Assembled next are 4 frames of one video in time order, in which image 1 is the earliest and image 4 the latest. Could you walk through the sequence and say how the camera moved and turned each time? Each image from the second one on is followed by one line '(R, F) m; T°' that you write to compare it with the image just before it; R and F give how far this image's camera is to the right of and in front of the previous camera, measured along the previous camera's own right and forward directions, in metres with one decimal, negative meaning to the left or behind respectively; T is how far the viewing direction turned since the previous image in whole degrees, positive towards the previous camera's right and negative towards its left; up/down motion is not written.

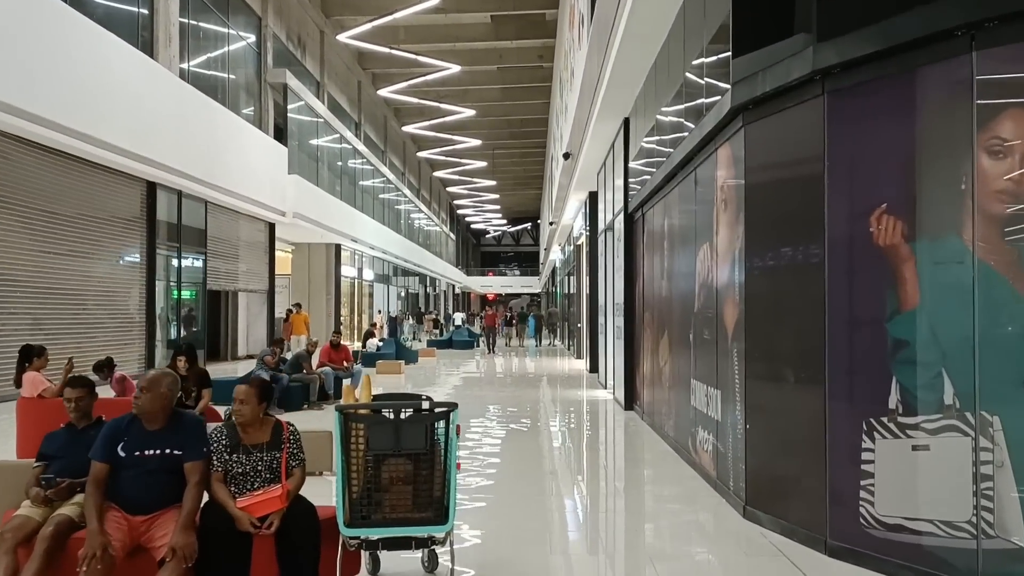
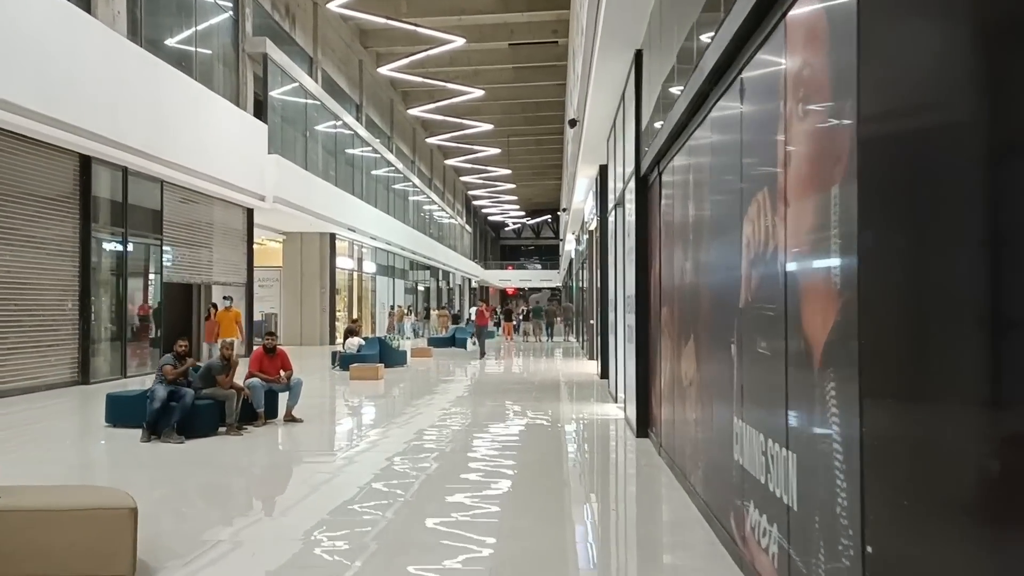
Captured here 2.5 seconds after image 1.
(+0.4, +2.0) m; -2°
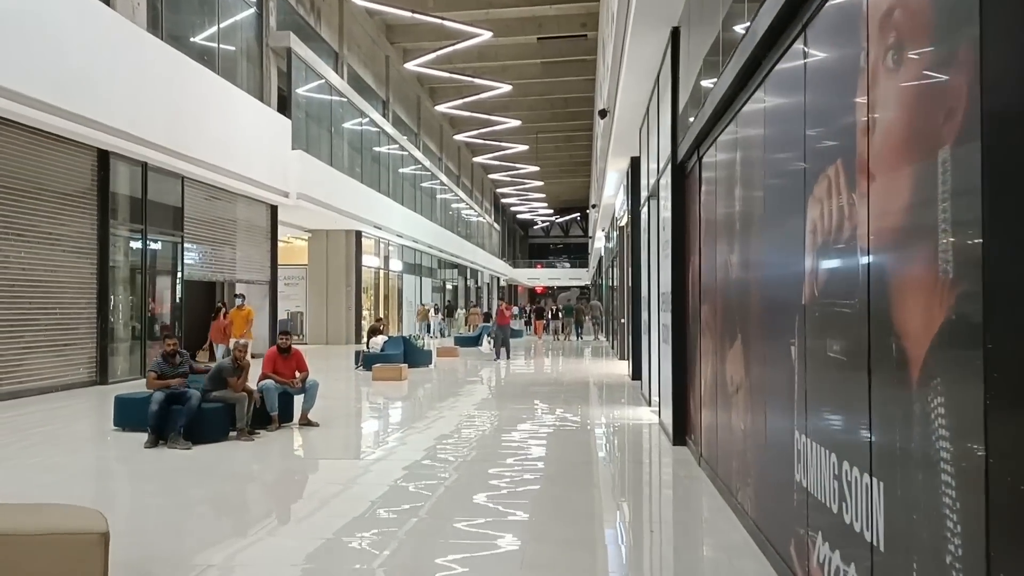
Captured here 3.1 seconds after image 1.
(0.0, +0.4) m; -2°
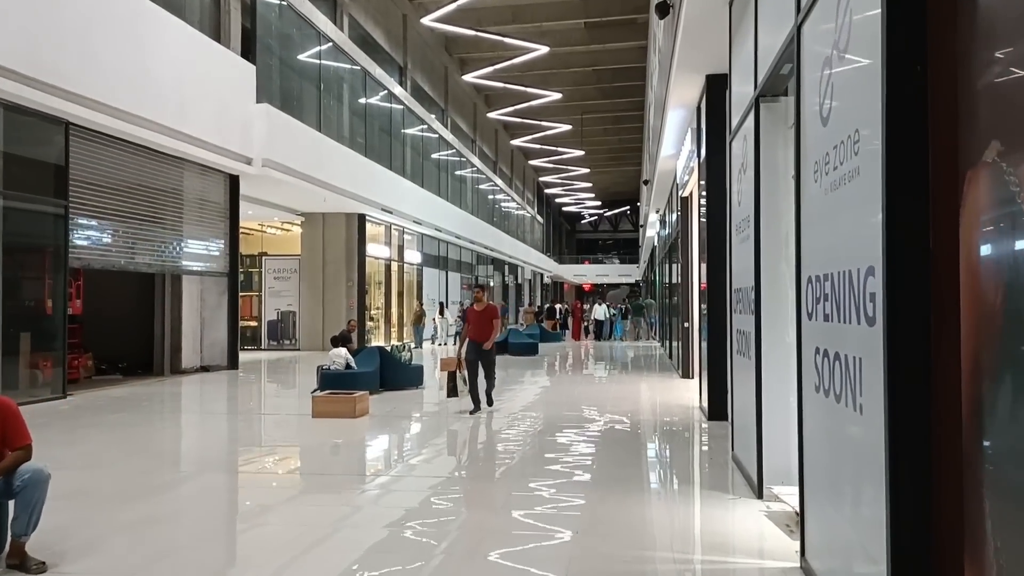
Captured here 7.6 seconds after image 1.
(+0.3, +3.9) m; -3°
